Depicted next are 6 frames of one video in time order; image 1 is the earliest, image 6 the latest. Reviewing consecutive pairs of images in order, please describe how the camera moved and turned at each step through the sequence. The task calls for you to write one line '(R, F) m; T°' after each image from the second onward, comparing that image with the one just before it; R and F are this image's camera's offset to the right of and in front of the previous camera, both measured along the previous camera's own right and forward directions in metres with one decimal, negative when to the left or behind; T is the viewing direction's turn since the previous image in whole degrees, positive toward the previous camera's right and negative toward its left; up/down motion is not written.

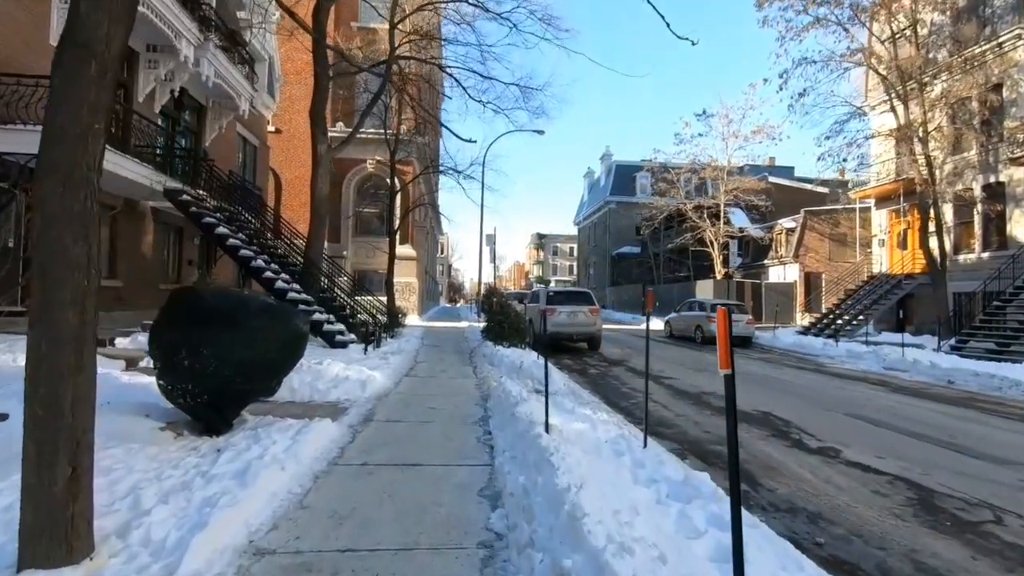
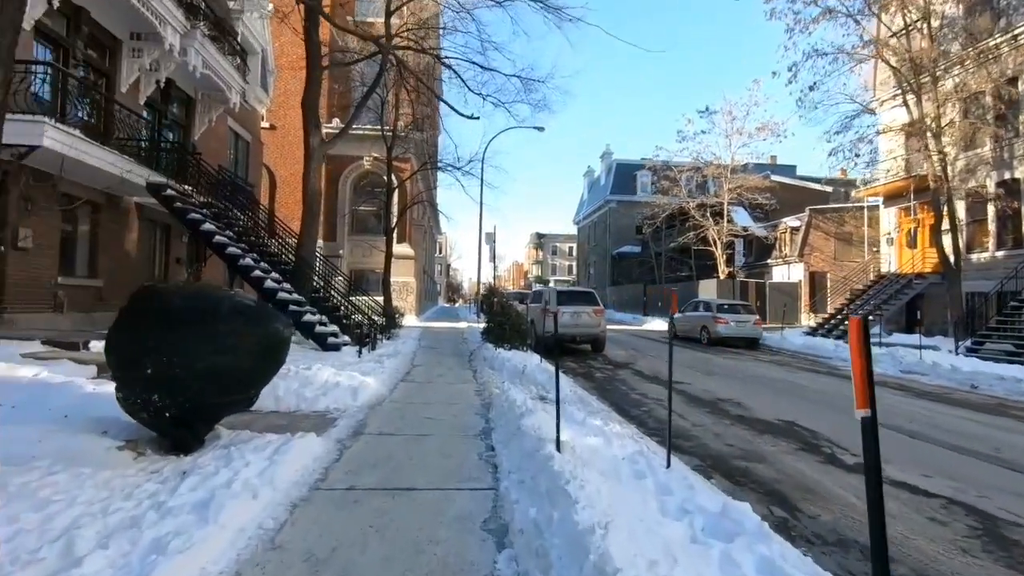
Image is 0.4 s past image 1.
(-0.1, +0.7) m; 0°
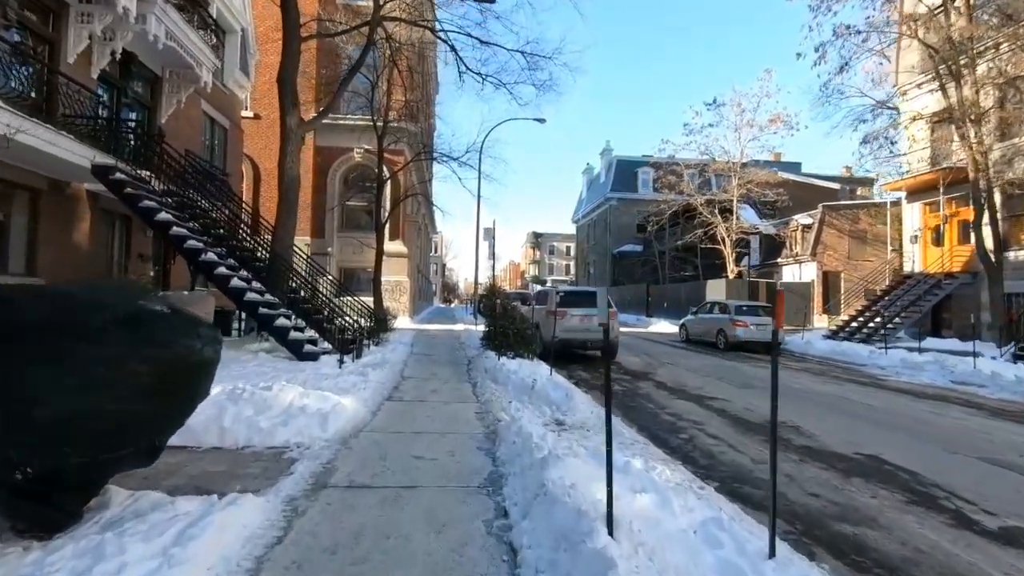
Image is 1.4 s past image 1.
(-0.2, +1.8) m; 0°
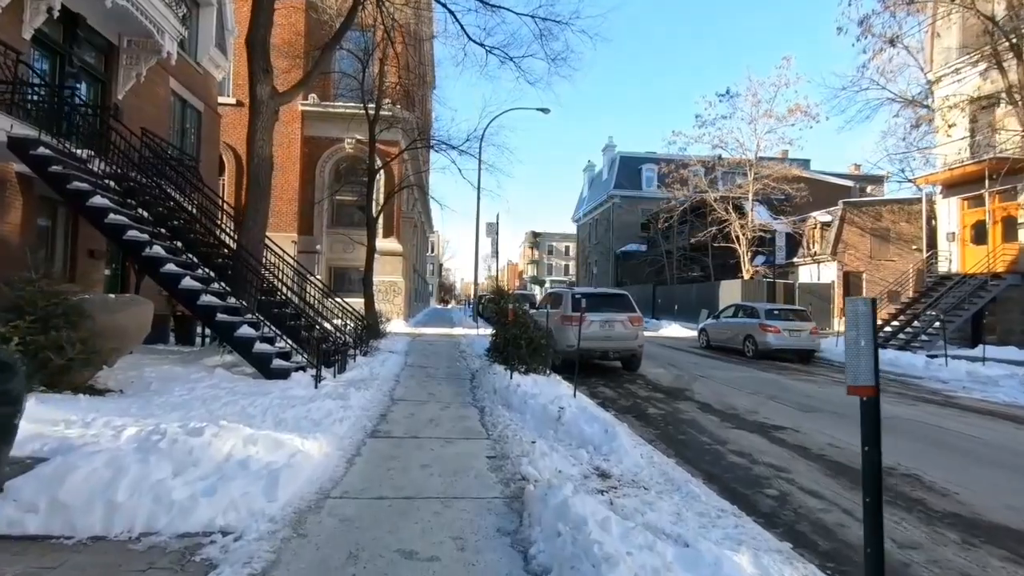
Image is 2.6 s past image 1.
(-0.3, +2.1) m; 0°
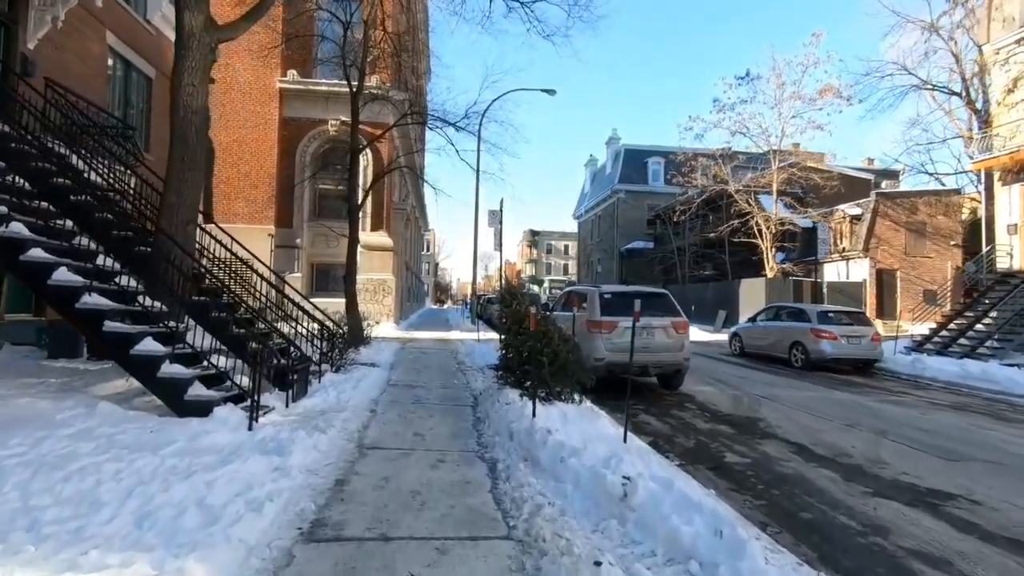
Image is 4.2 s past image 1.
(-0.3, +2.9) m; 0°
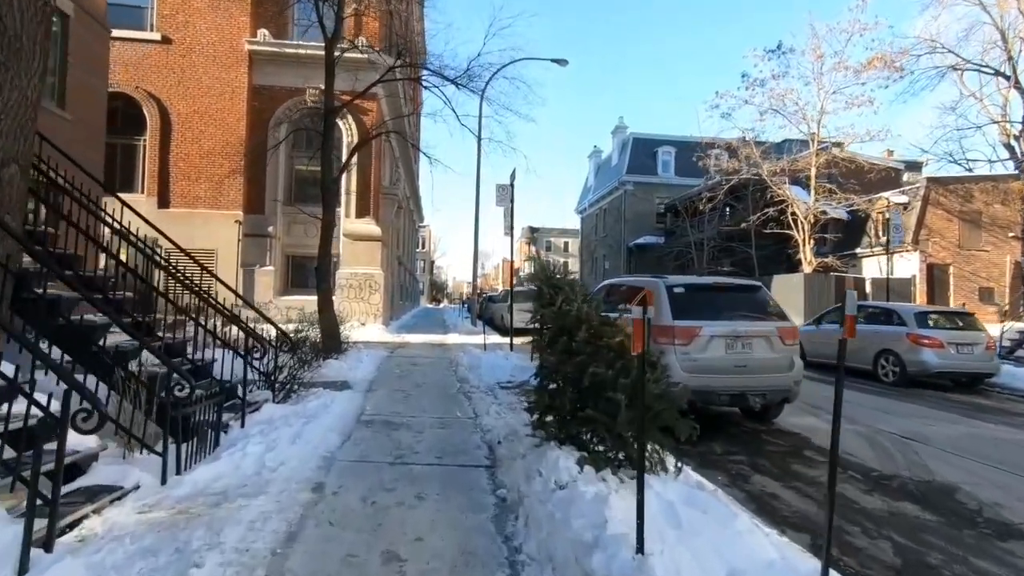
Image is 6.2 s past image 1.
(-0.5, +3.5) m; 0°
